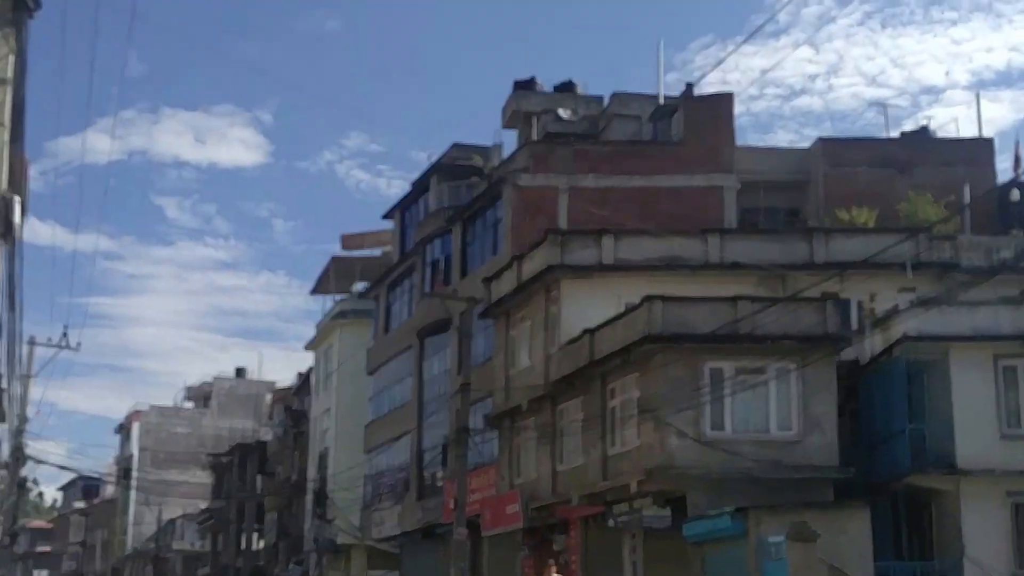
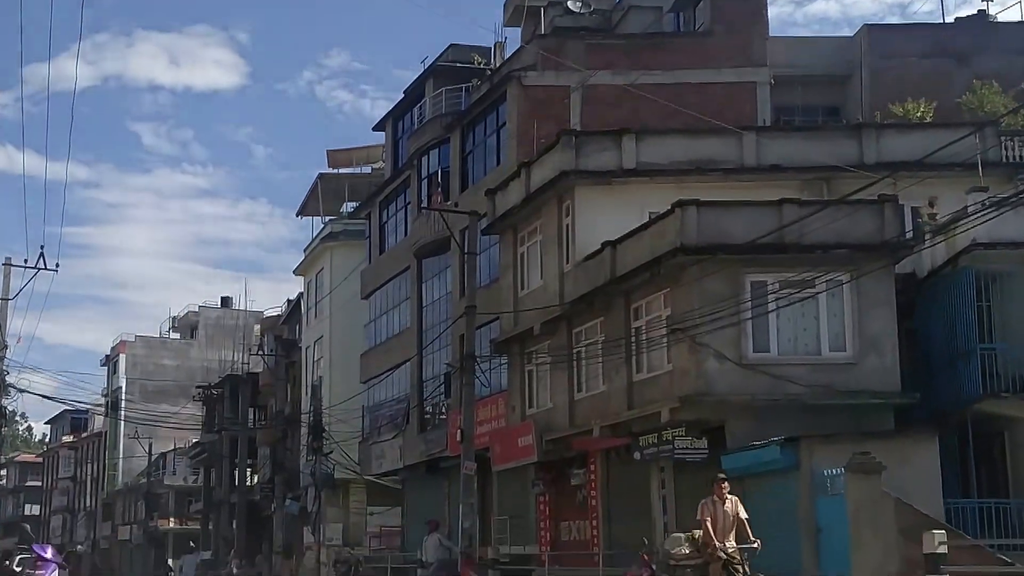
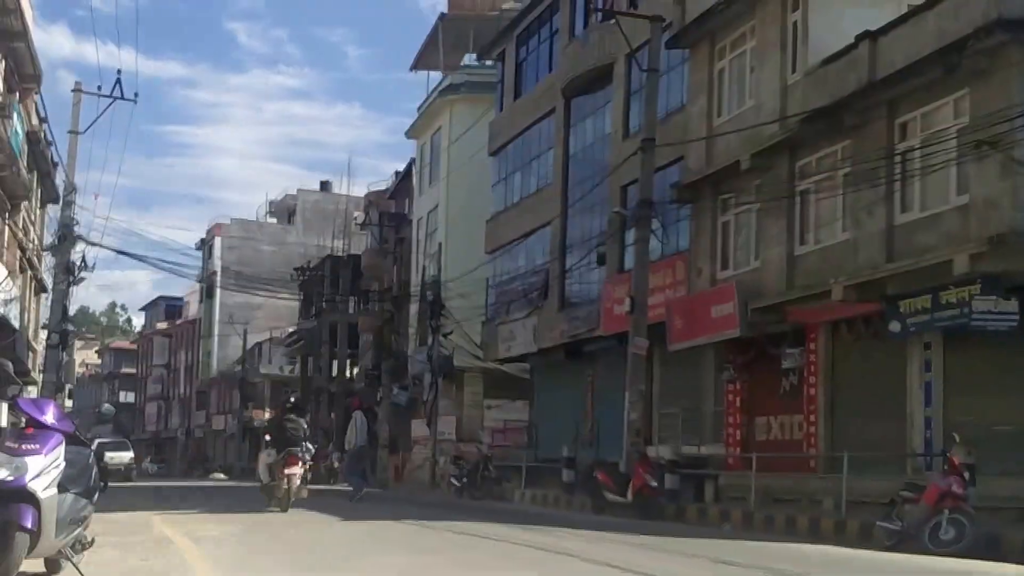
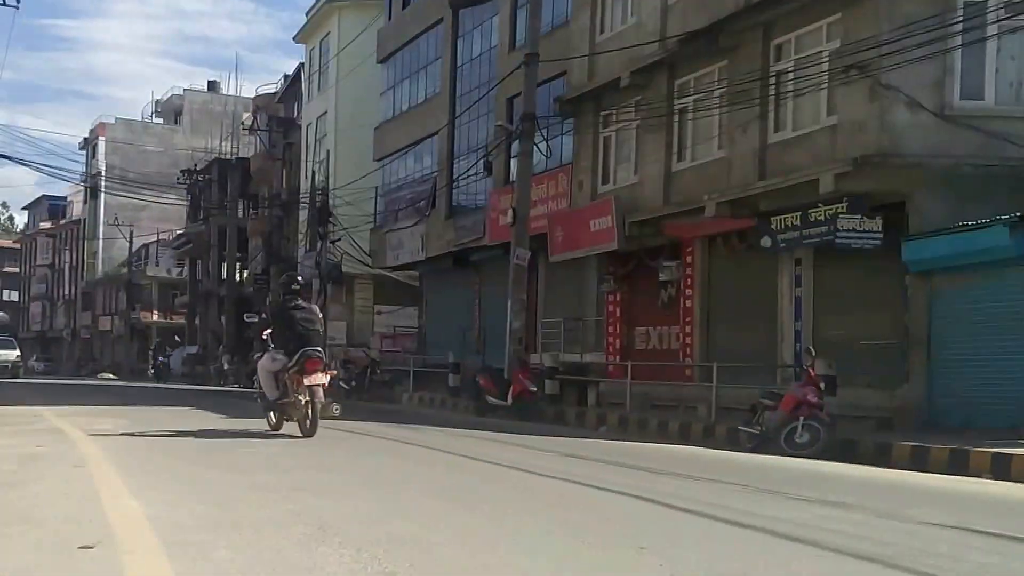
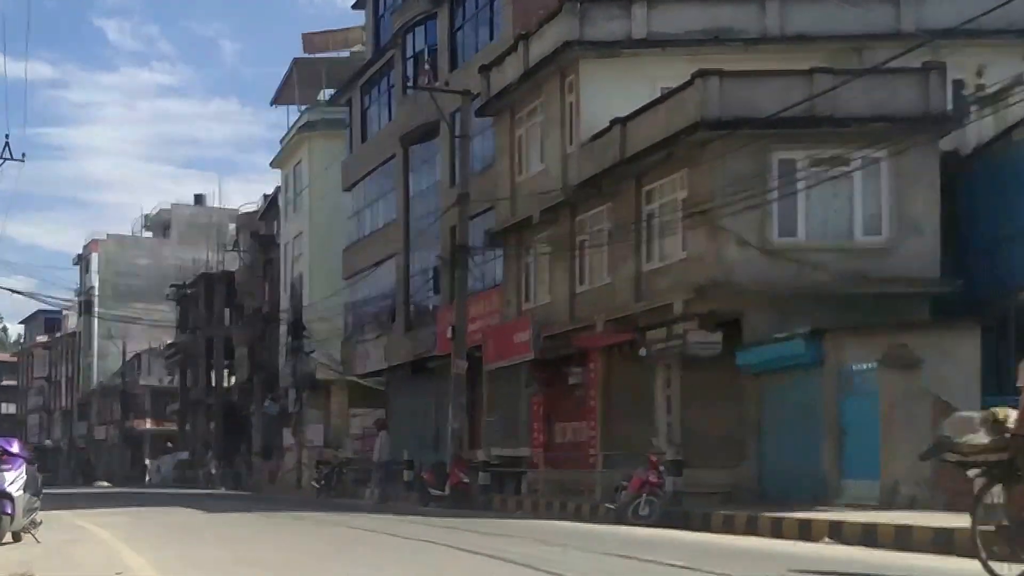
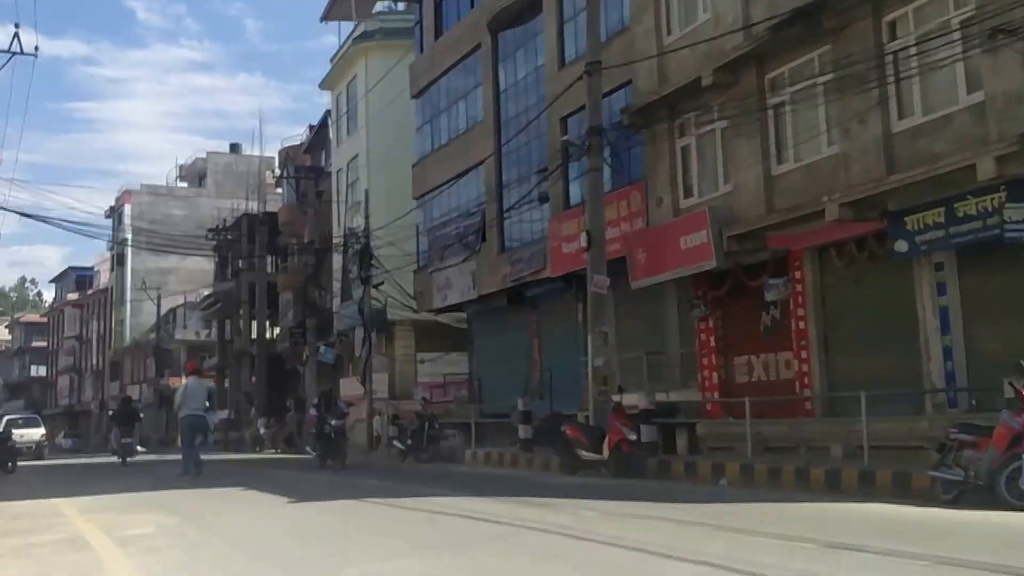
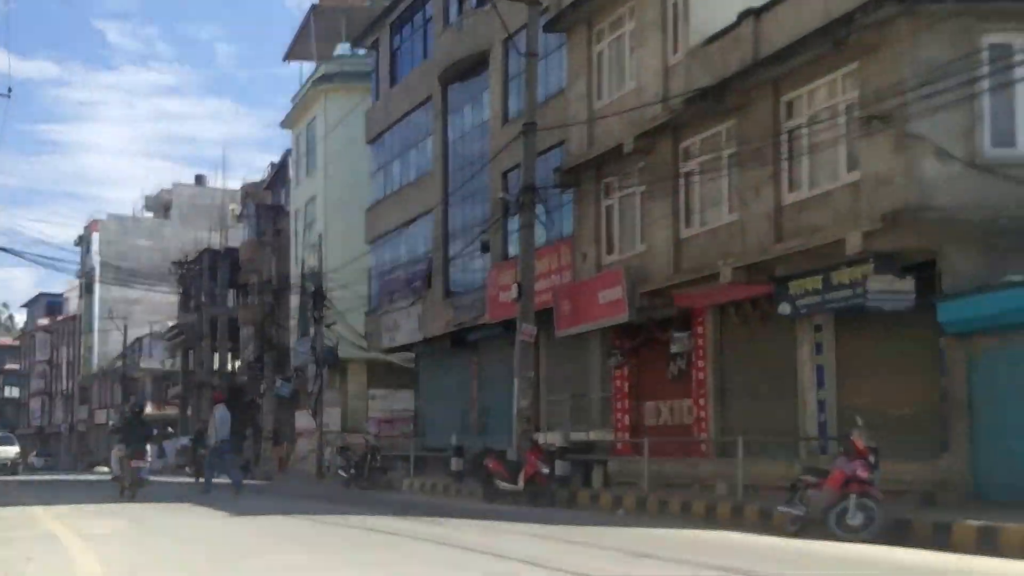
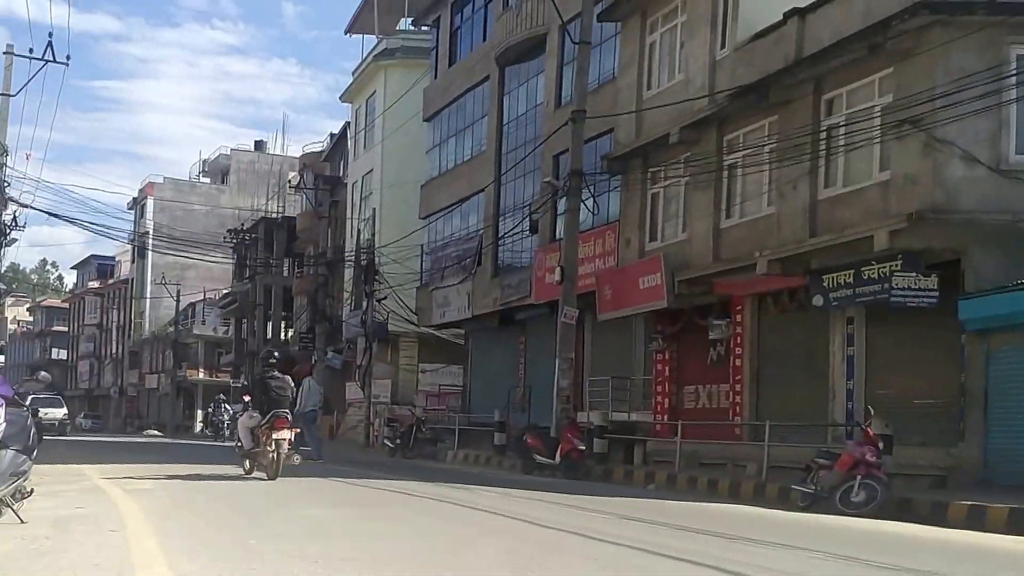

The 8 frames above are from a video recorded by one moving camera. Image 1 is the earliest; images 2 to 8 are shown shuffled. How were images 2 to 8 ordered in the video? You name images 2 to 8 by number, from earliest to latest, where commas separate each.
2, 5, 4, 8, 3, 7, 6
